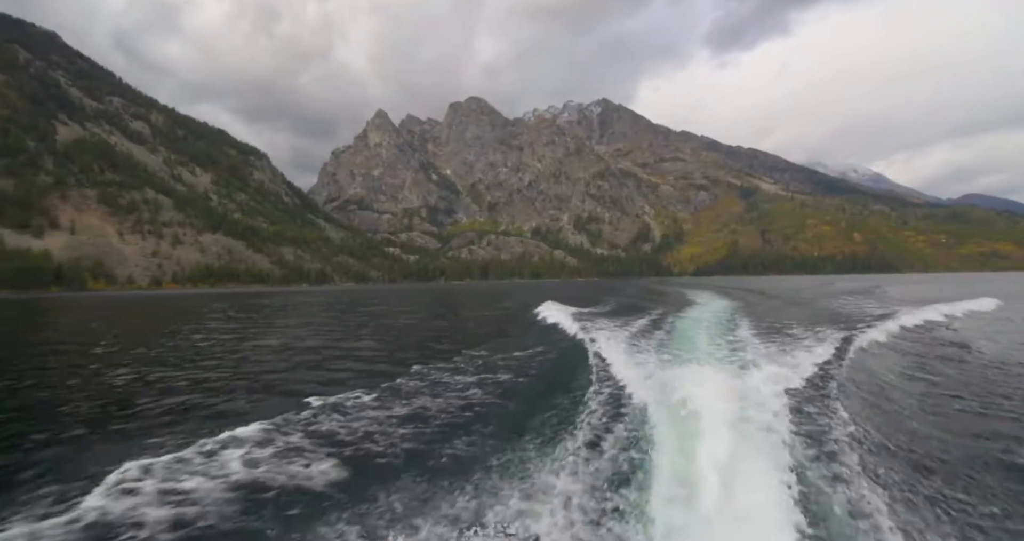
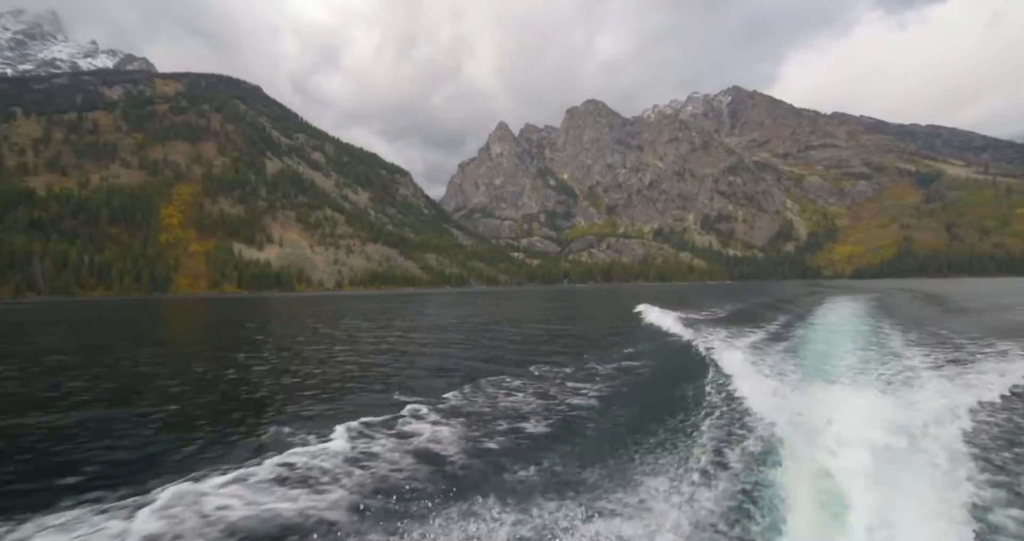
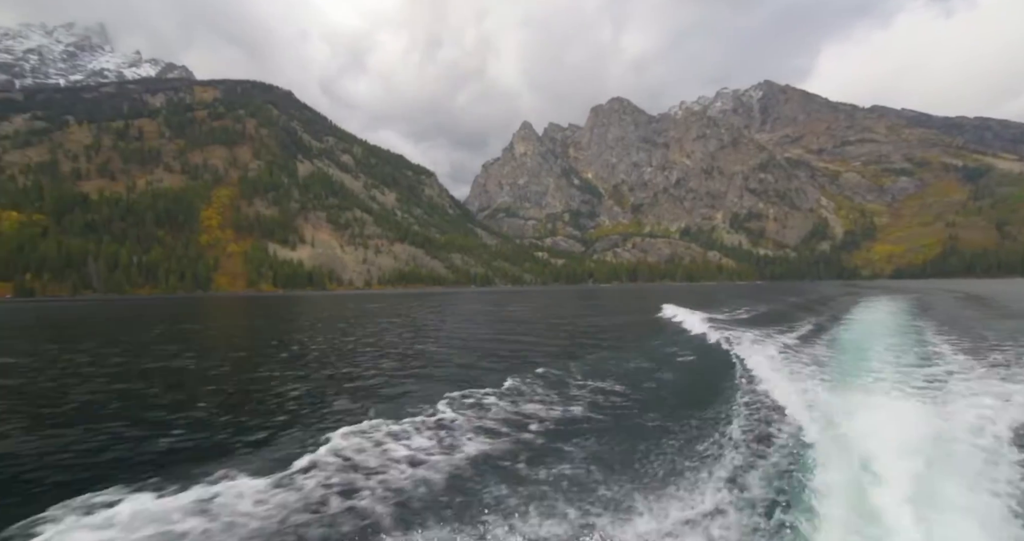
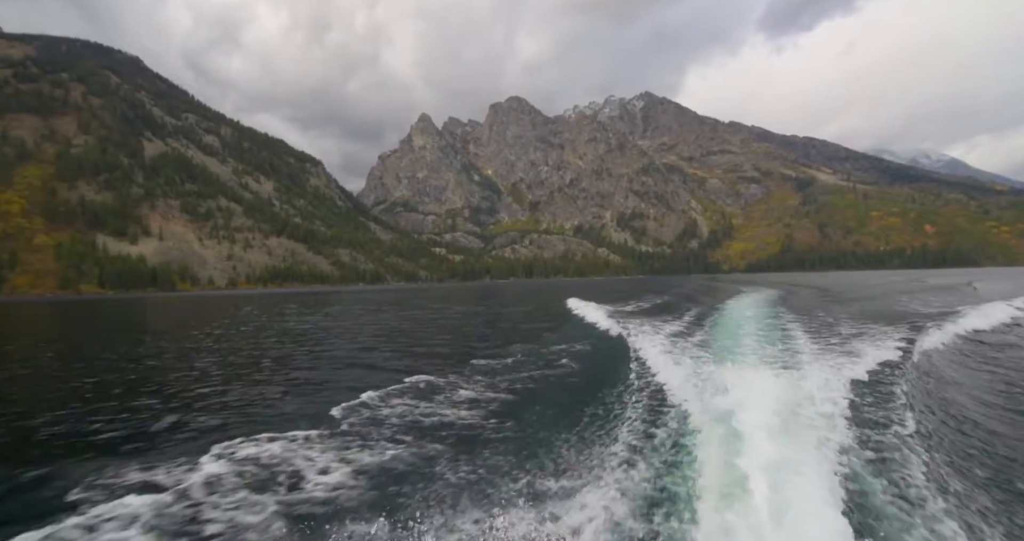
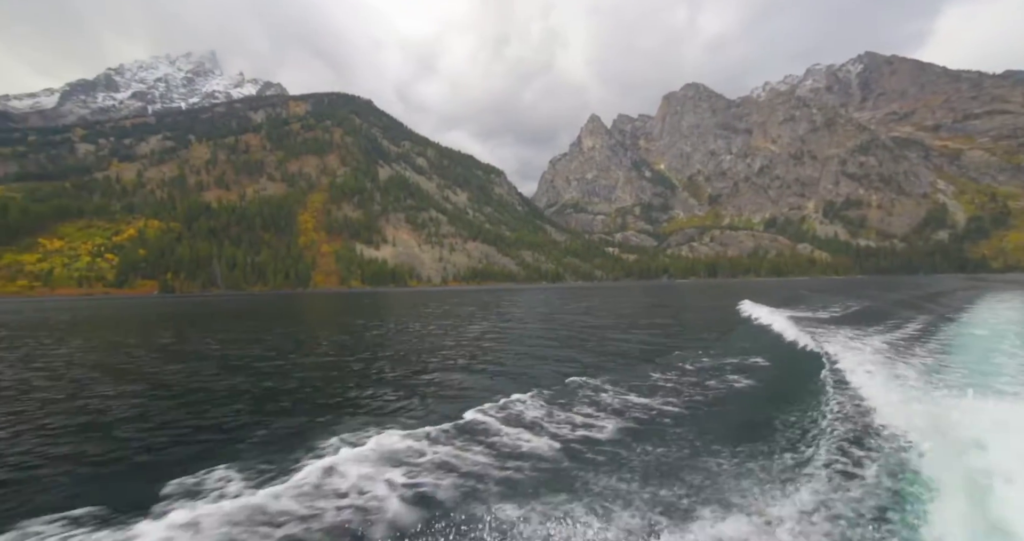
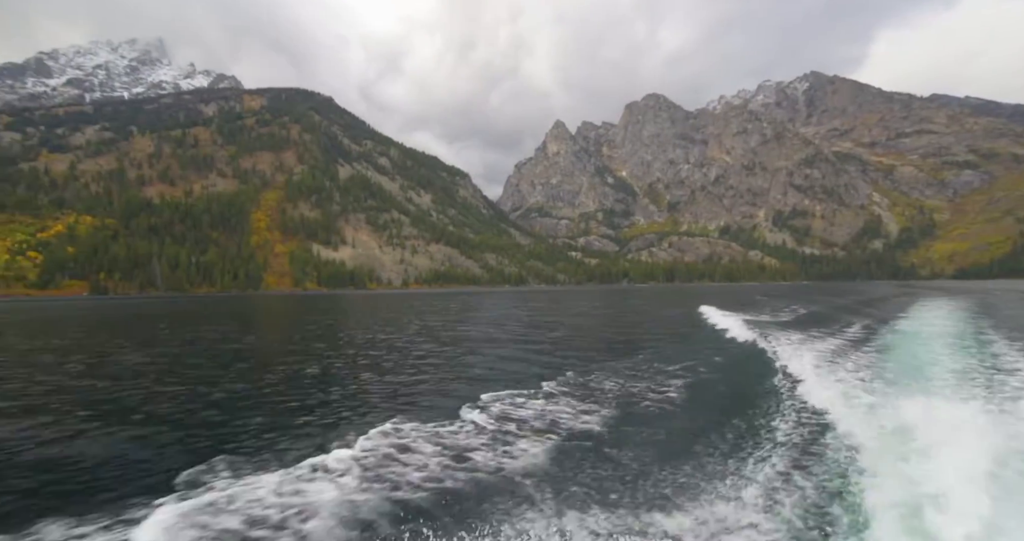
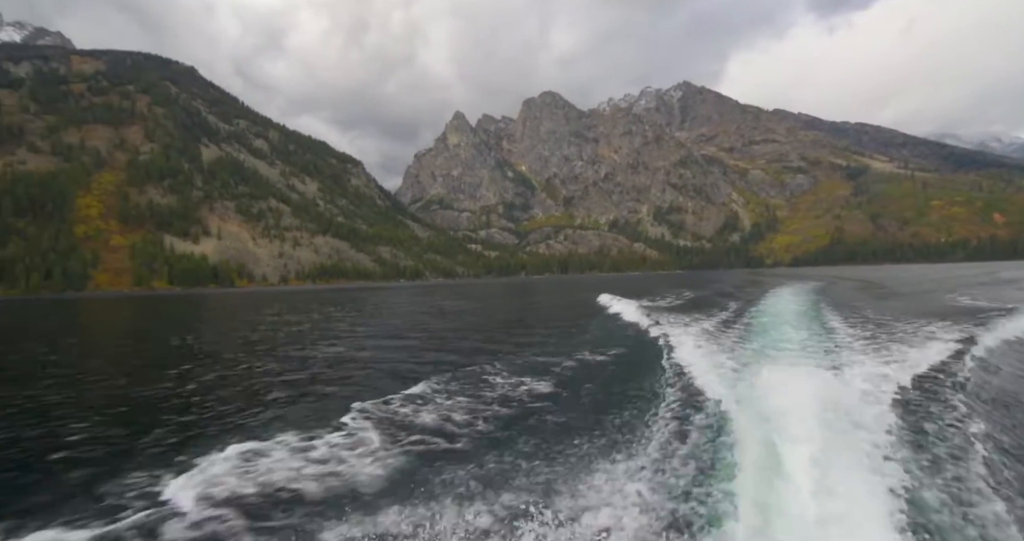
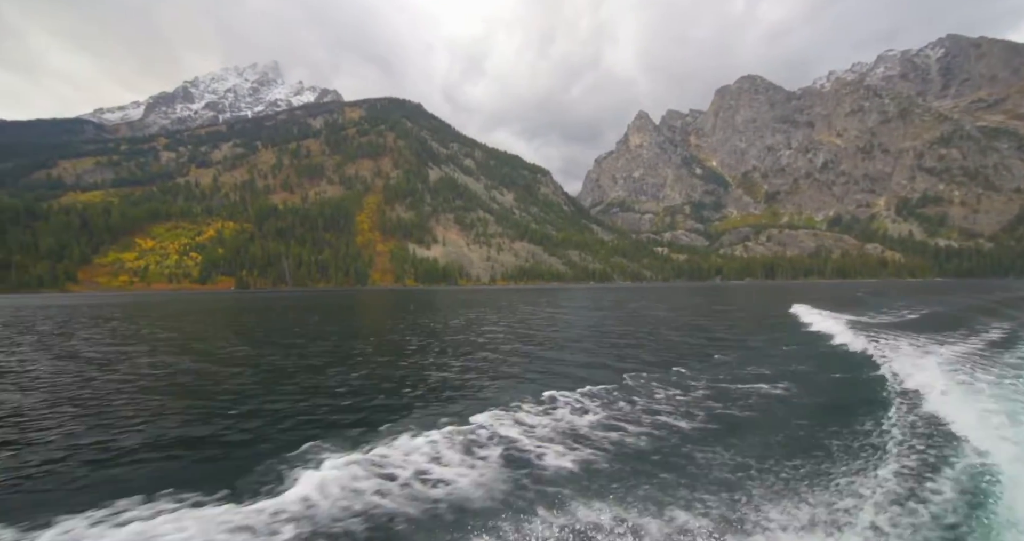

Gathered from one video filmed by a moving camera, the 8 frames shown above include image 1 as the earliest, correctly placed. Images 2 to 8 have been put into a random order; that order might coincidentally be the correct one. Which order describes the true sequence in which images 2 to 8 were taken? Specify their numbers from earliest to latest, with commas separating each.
4, 7, 2, 3, 6, 5, 8
